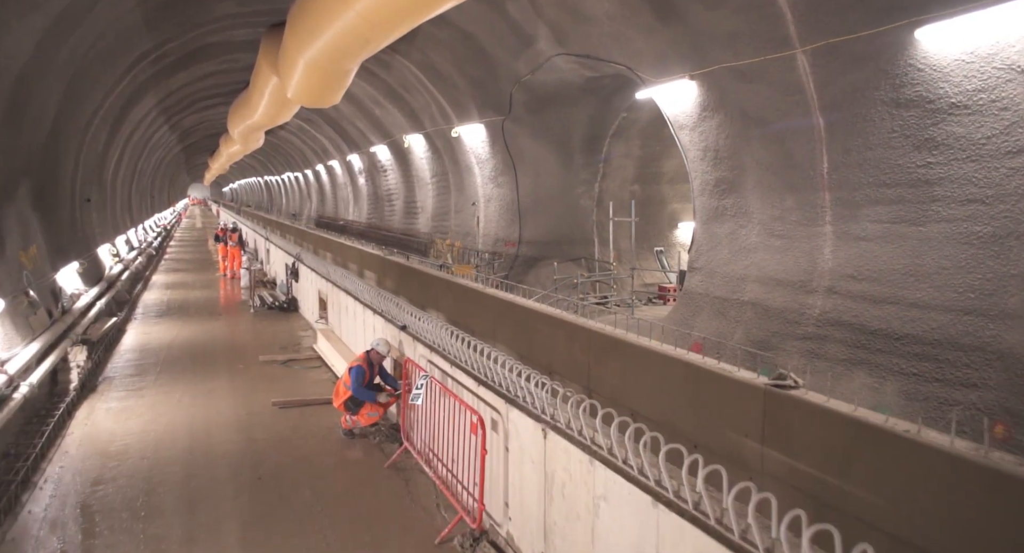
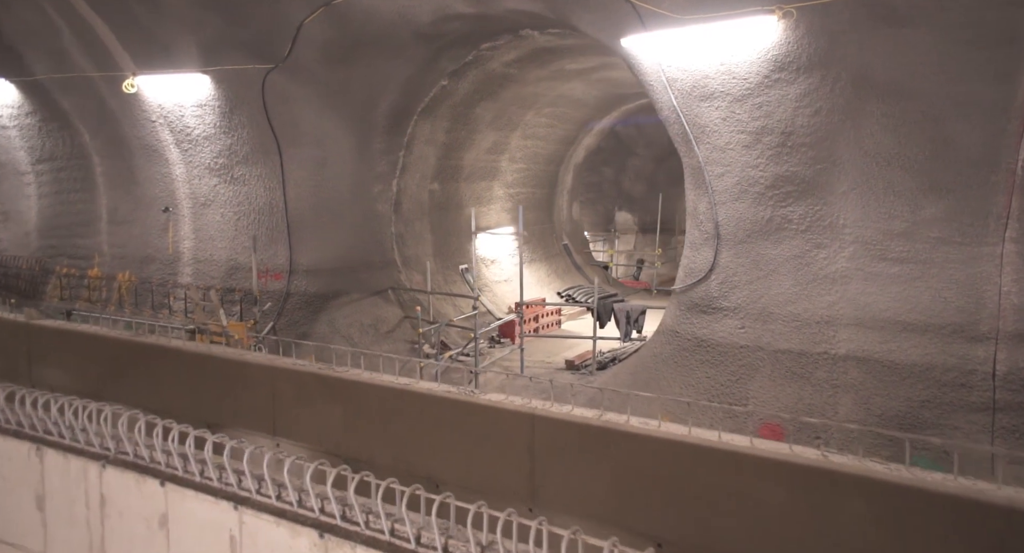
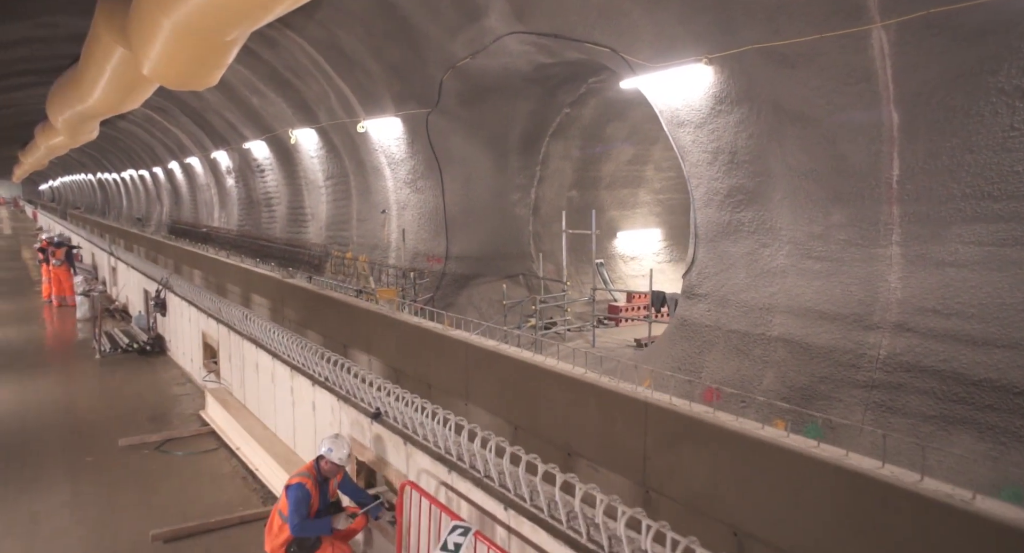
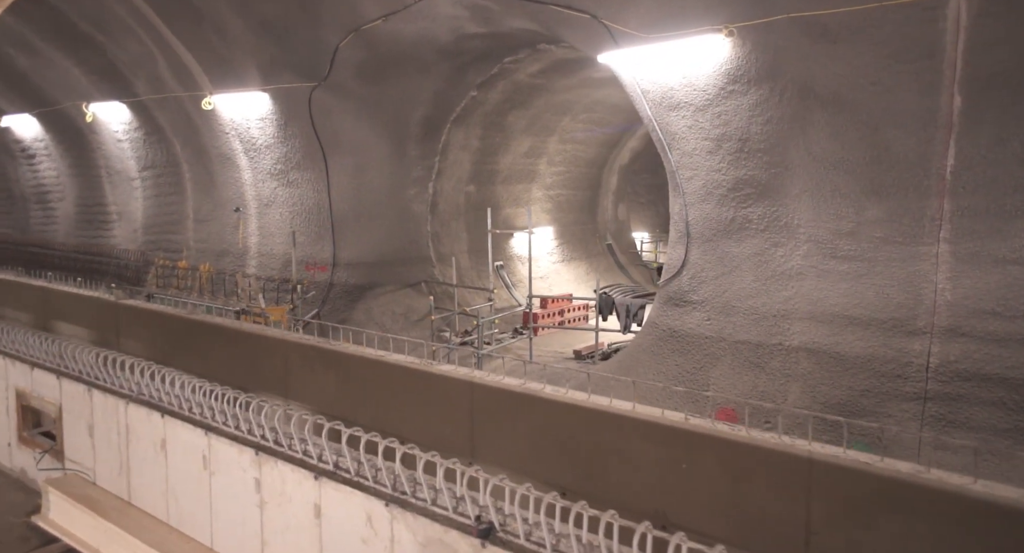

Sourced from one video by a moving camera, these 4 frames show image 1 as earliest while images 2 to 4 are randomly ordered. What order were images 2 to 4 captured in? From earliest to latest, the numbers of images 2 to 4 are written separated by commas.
3, 4, 2
